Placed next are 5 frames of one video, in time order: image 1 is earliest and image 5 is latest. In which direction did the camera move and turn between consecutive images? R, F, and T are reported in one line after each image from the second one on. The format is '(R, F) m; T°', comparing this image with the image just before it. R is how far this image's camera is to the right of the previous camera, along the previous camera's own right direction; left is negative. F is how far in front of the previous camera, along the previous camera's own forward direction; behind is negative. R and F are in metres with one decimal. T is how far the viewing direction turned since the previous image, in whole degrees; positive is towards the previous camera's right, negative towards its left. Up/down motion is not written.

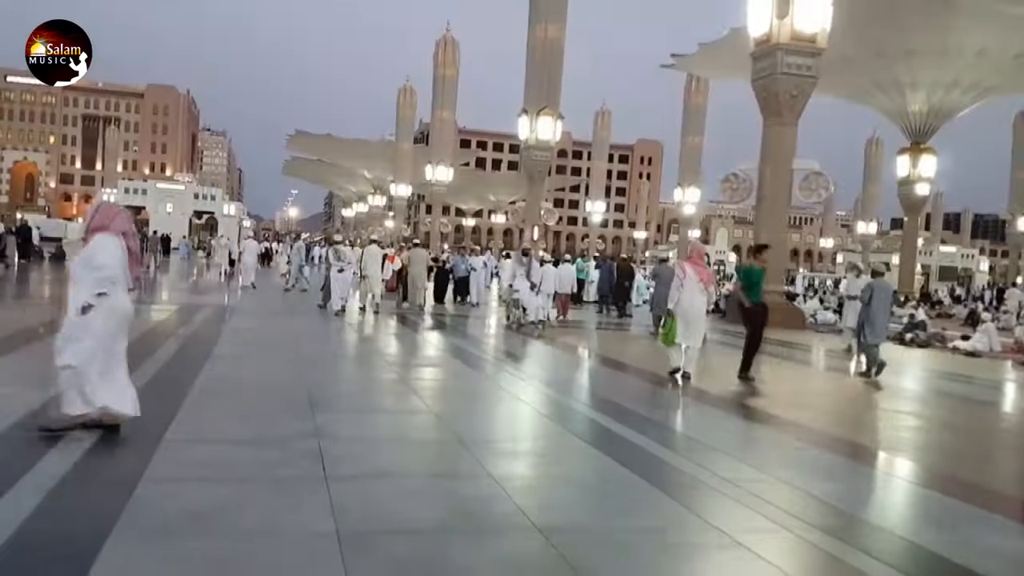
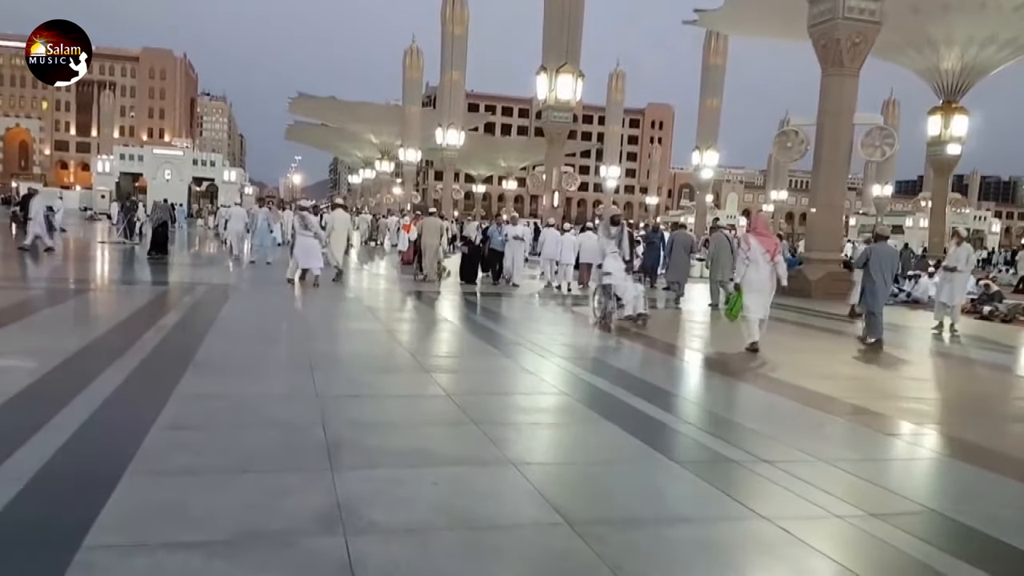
(-0.4, +1.2) m; 0°
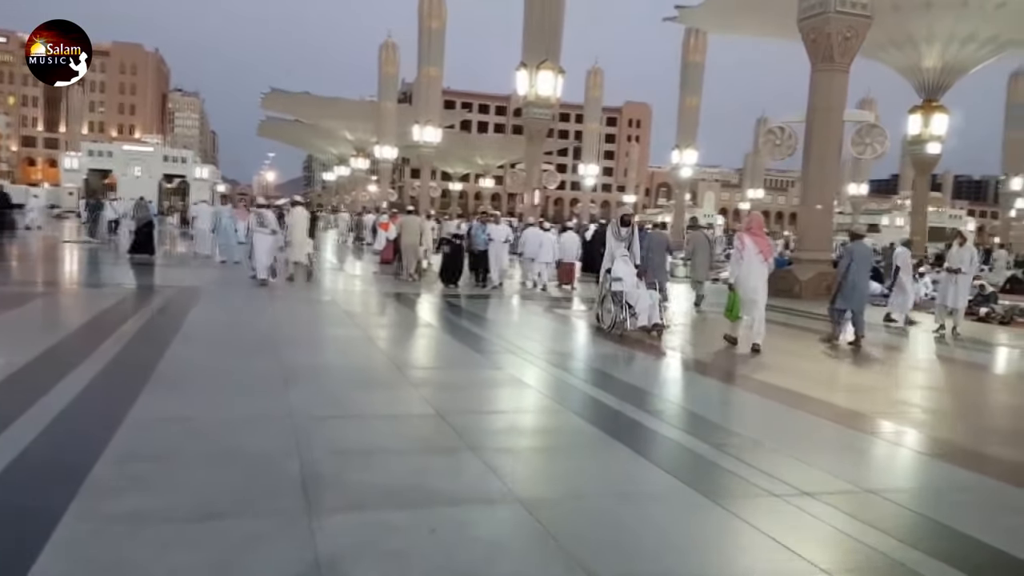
(-0.1, +0.4) m; +2°
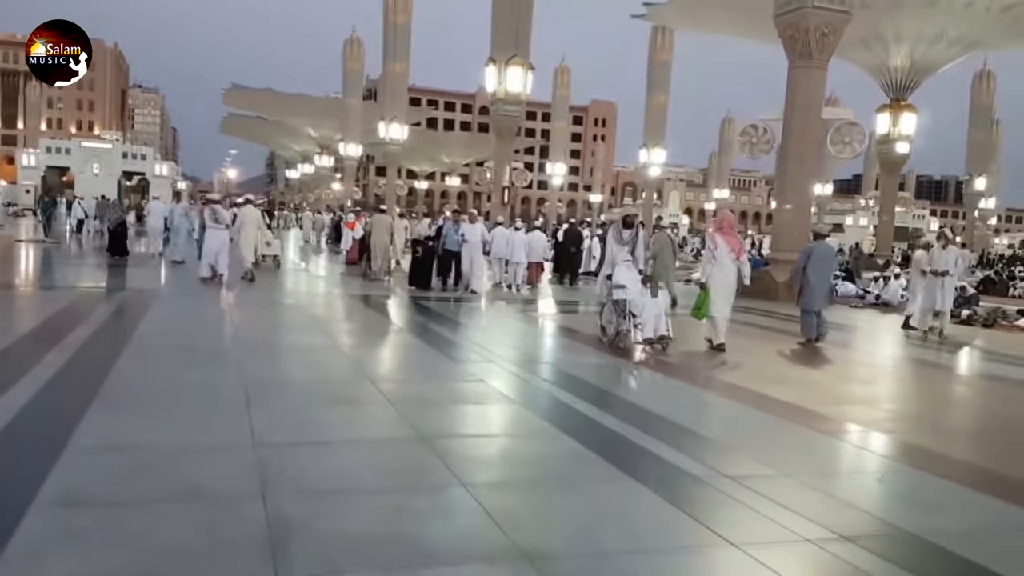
(-0.1, +0.4) m; +2°
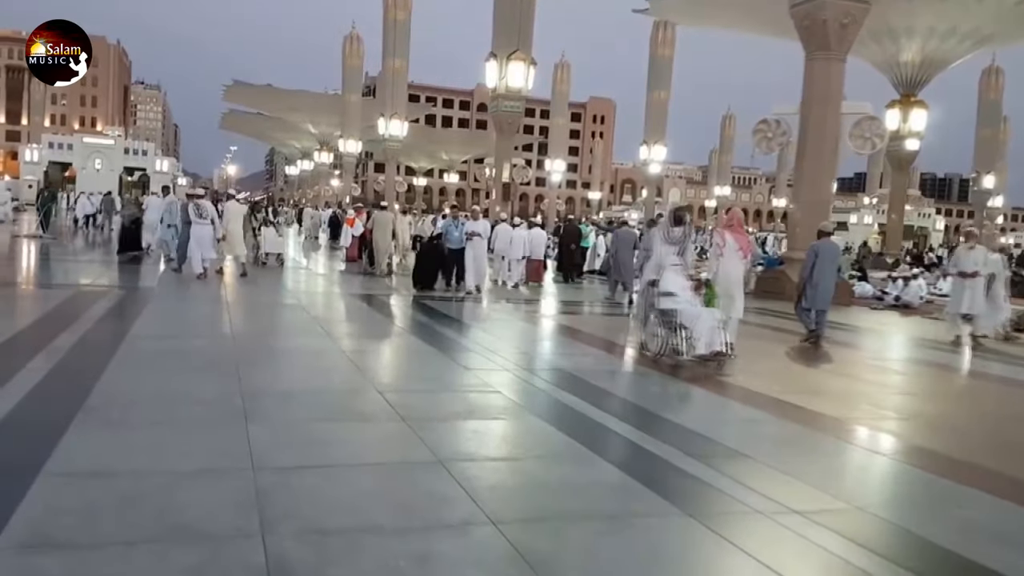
(-0.1, +0.4) m; 0°
